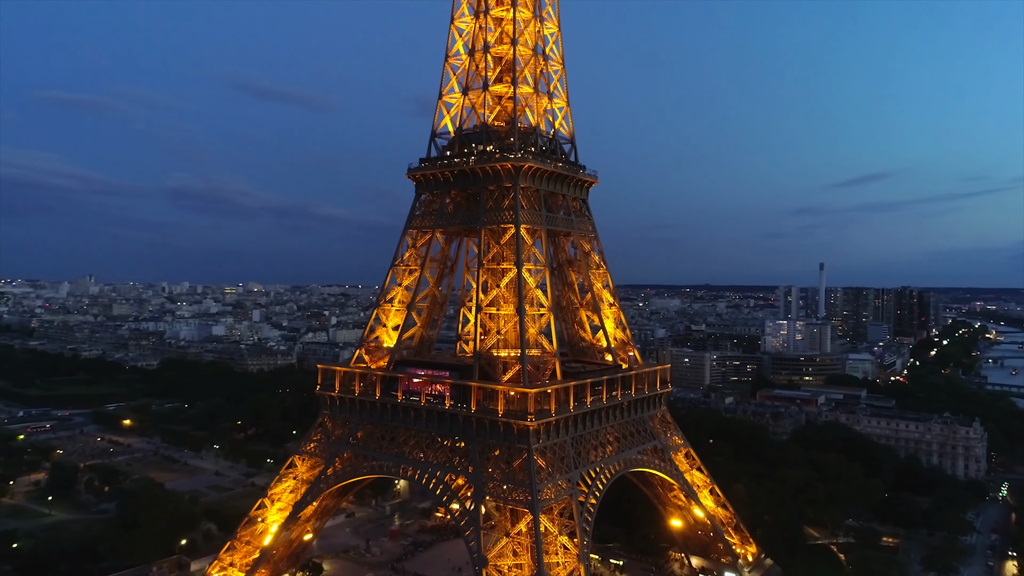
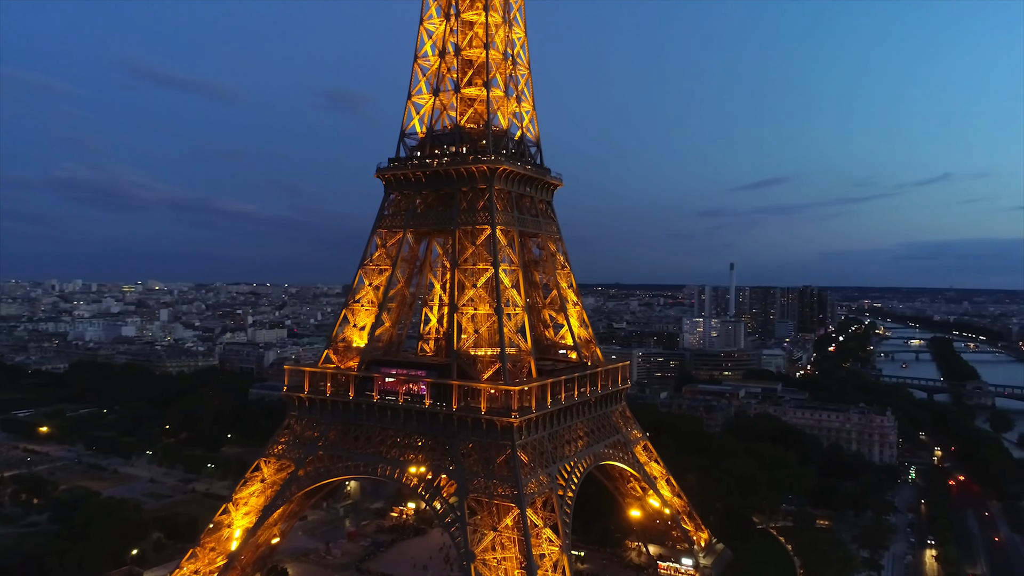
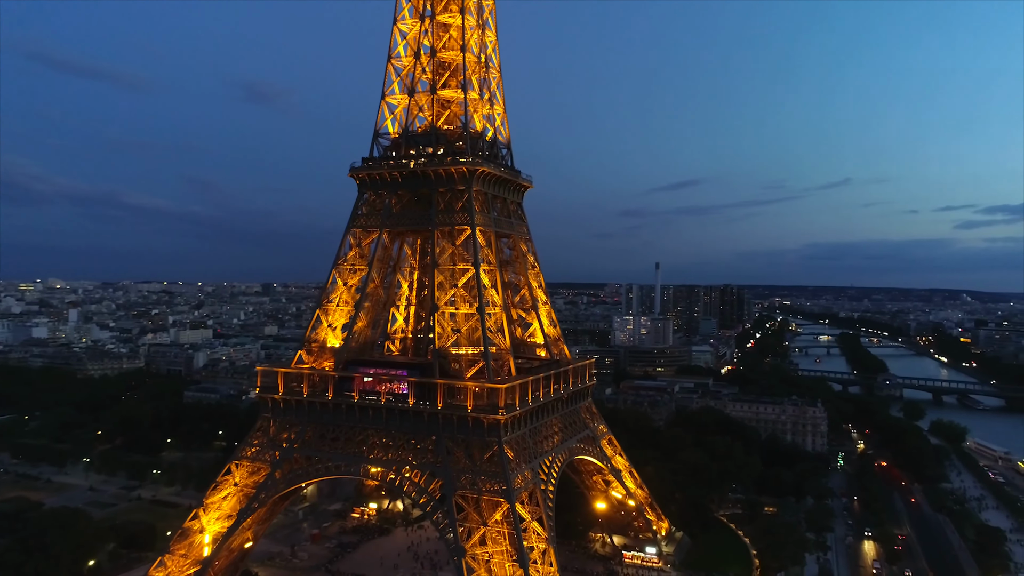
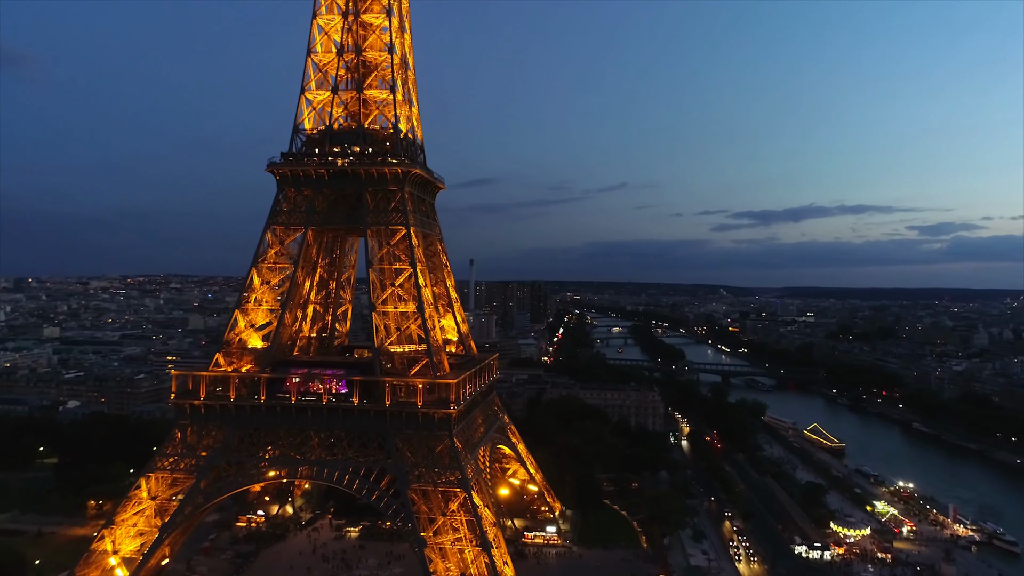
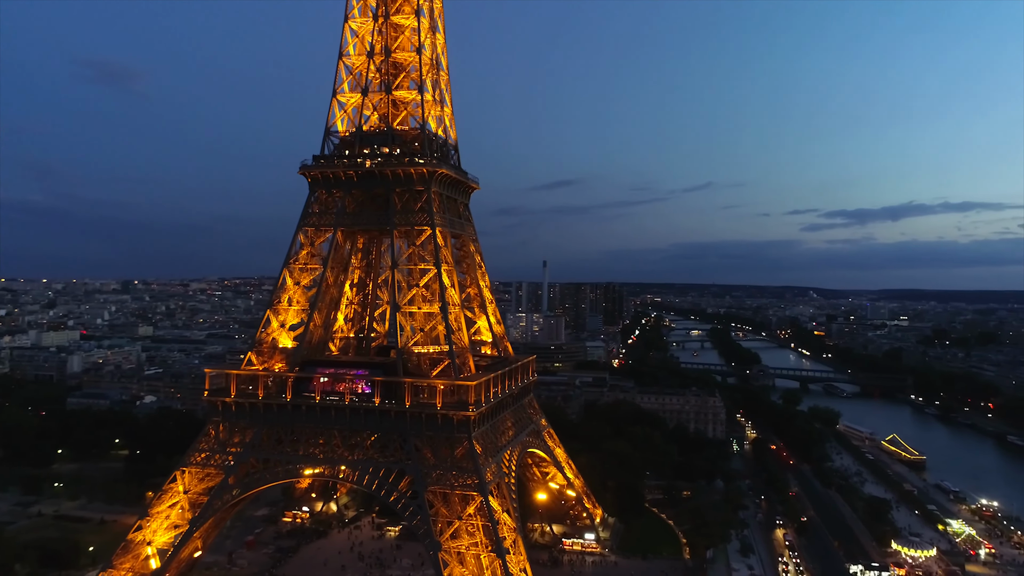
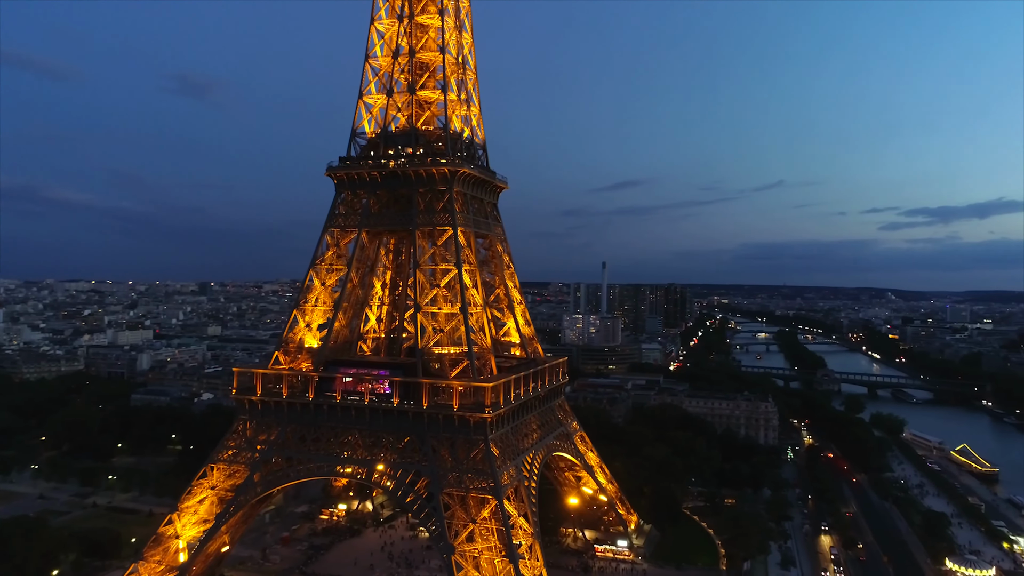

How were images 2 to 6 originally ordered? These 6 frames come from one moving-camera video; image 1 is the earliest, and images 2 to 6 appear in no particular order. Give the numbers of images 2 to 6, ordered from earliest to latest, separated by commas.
2, 3, 6, 5, 4
